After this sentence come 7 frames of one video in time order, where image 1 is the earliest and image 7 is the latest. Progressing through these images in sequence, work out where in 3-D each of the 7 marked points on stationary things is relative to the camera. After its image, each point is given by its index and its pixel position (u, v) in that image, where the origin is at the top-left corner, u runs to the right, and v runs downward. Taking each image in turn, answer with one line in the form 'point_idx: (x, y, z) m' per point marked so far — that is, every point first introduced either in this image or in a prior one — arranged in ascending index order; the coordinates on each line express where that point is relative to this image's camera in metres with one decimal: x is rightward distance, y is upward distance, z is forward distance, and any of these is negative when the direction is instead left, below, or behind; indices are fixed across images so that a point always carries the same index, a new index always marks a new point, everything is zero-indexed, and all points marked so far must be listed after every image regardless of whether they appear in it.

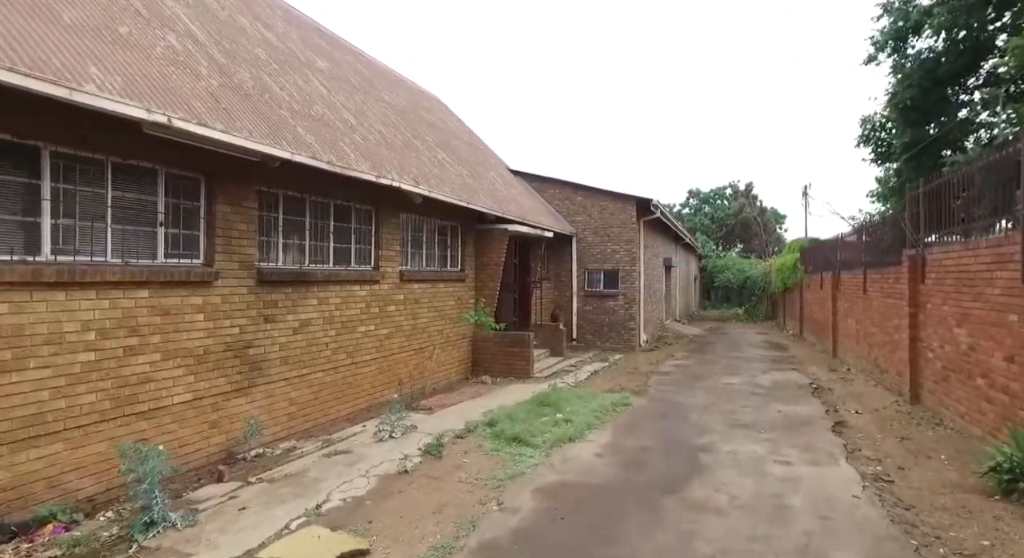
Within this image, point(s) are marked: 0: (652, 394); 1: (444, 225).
0: (+2.1, -1.8, +9.3) m
1: (-1.2, +0.9, +10.7) m
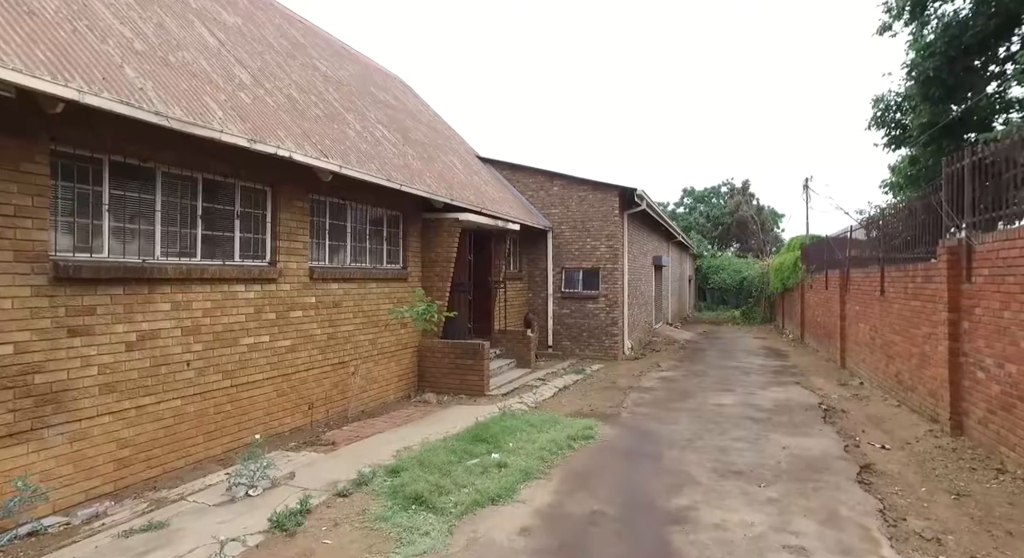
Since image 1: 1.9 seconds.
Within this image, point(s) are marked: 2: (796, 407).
0: (+1.4, -1.7, +7.6) m
1: (-1.9, +0.9, +8.9) m
2: (+3.8, -1.7, +8.2) m
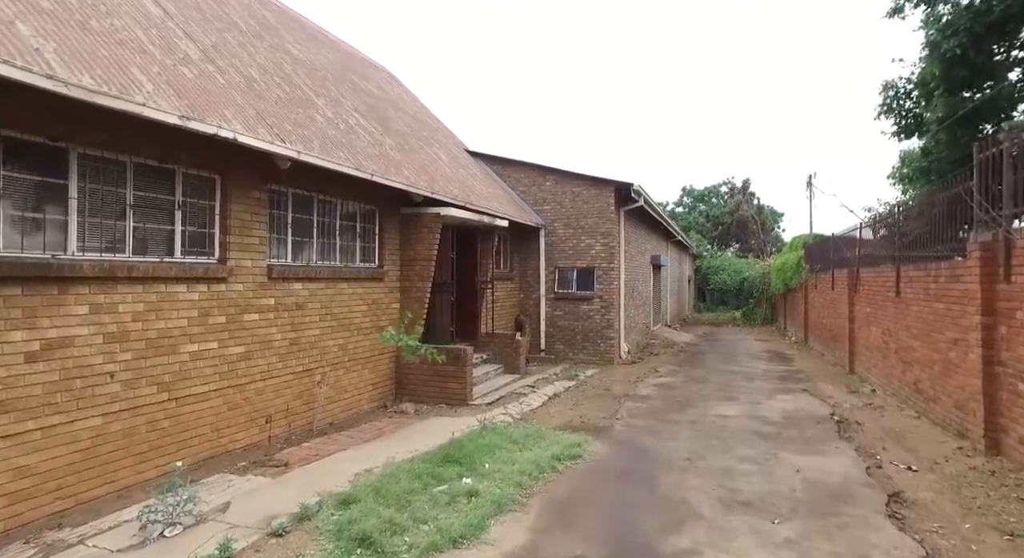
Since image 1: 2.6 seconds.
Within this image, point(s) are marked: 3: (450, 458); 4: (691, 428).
0: (+1.2, -1.7, +6.8) m
1: (-2.2, +0.9, +8.2) m
2: (+3.6, -1.7, +7.5) m
3: (-0.5, -1.6, +5.4) m
4: (+2.0, -1.7, +7.0) m
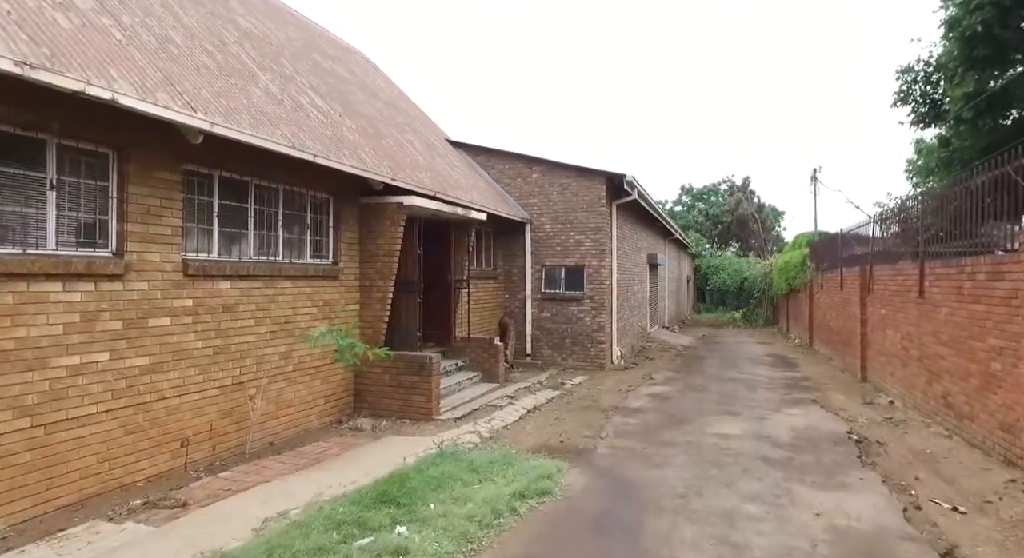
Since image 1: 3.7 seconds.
0: (+0.8, -1.7, +5.8) m
1: (-2.5, +1.0, +7.1) m
2: (+3.2, -1.7, +6.5) m
3: (-0.9, -1.5, +4.4) m
4: (+1.7, -1.7, +6.0) m
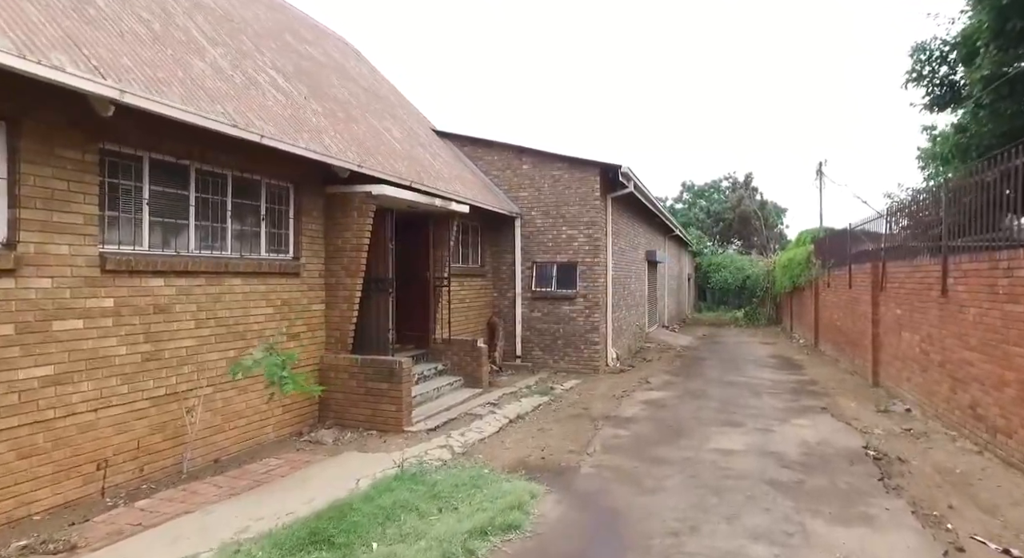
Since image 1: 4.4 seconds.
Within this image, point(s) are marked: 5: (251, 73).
0: (+0.6, -1.7, +5.0) m
1: (-2.7, +1.0, +6.4) m
2: (+3.0, -1.6, +5.7) m
3: (-1.1, -1.5, +3.6) m
4: (+1.4, -1.6, +5.2) m
5: (-3.0, +2.3, +7.0) m
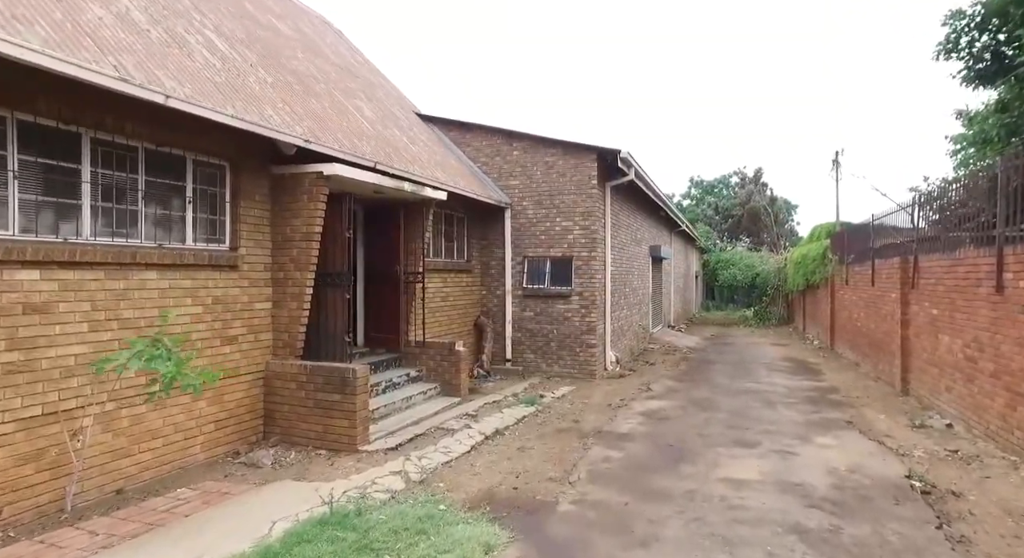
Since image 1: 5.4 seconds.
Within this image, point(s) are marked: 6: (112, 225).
0: (+0.3, -1.6, +4.0) m
1: (-3.0, +1.1, +5.4) m
2: (+2.7, -1.6, +4.6) m
3: (-1.4, -1.5, +2.6) m
4: (+1.2, -1.6, +4.2) m
5: (-3.2, +2.4, +6.0) m
6: (-3.2, +0.4, +4.9) m
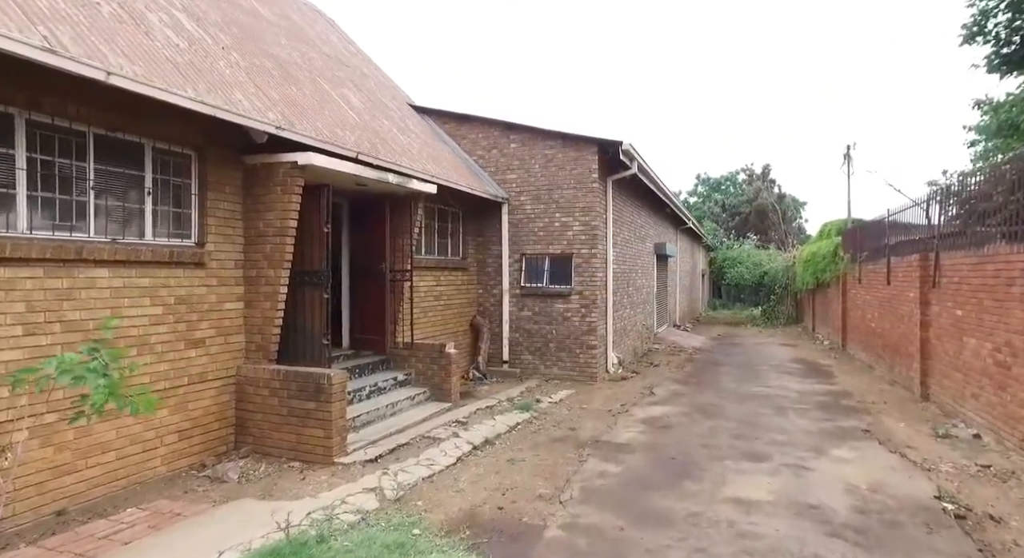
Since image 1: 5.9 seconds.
0: (+0.2, -1.6, +3.5) m
1: (-3.1, +1.1, +4.9) m
2: (+2.6, -1.6, +4.1) m
3: (-1.6, -1.5, +2.1) m
4: (+1.0, -1.6, +3.7) m
5: (-3.3, +2.4, +5.5) m
6: (-3.3, +0.4, +4.5) m
